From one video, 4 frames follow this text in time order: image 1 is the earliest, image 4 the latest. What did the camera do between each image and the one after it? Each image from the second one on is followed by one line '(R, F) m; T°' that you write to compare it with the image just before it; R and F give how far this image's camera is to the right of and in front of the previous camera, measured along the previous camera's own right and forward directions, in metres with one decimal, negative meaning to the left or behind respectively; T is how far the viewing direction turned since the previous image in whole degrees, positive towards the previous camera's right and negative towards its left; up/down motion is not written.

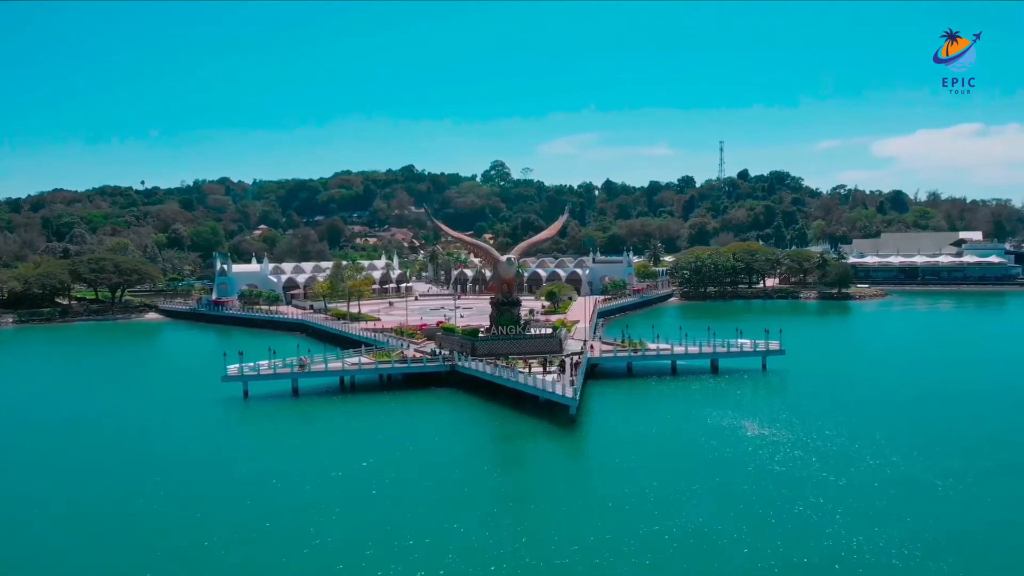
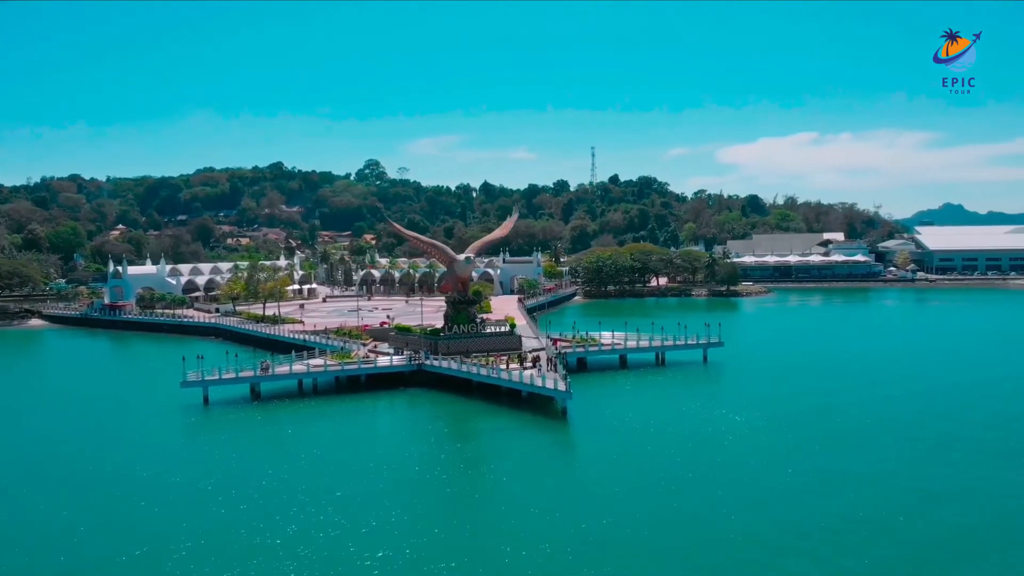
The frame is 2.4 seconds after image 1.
(-3.9, +0.1) m; +9°
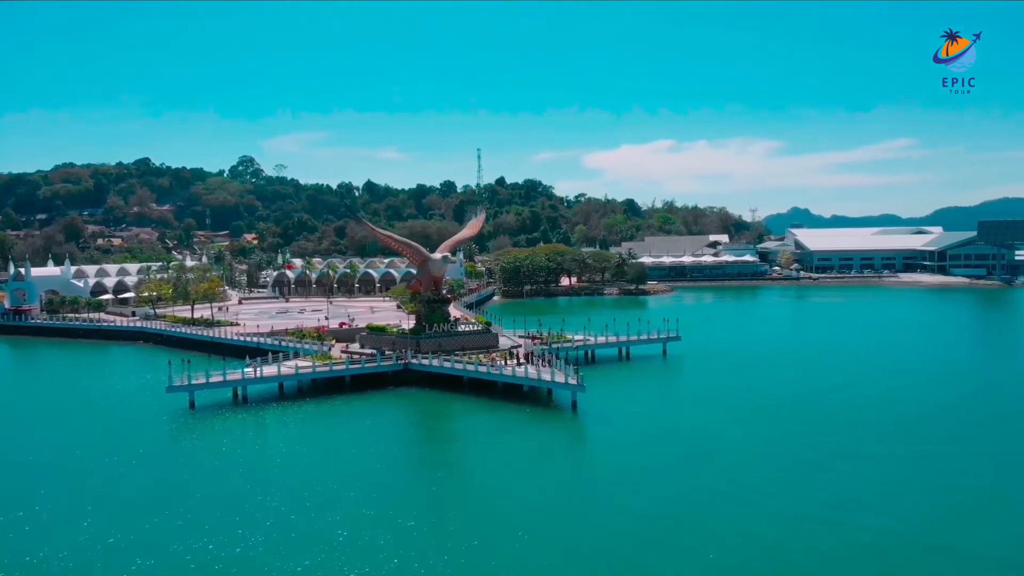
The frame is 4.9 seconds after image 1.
(-4.3, -0.2) m; +8°
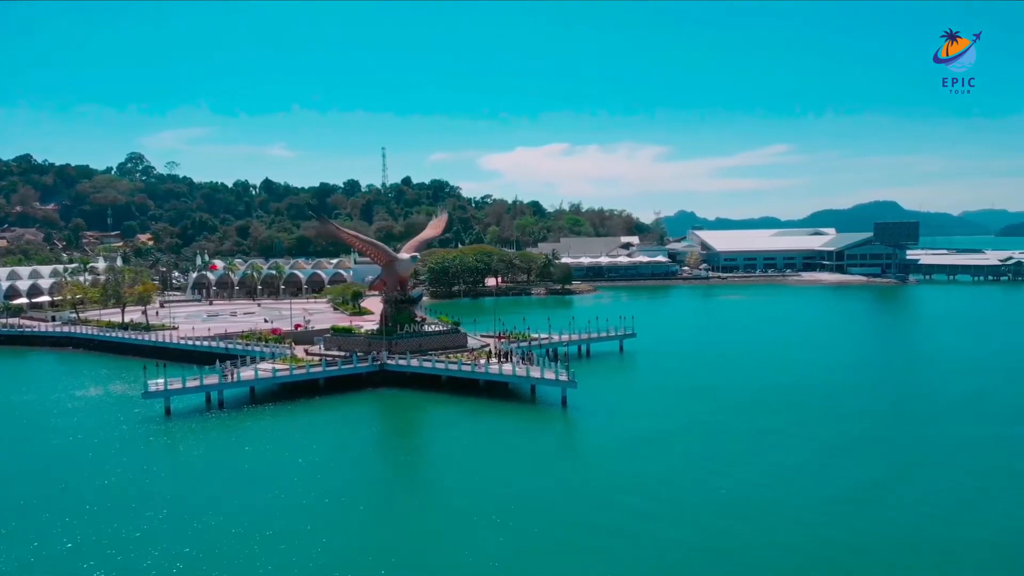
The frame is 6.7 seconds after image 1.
(-3.0, -0.3) m; +7°
